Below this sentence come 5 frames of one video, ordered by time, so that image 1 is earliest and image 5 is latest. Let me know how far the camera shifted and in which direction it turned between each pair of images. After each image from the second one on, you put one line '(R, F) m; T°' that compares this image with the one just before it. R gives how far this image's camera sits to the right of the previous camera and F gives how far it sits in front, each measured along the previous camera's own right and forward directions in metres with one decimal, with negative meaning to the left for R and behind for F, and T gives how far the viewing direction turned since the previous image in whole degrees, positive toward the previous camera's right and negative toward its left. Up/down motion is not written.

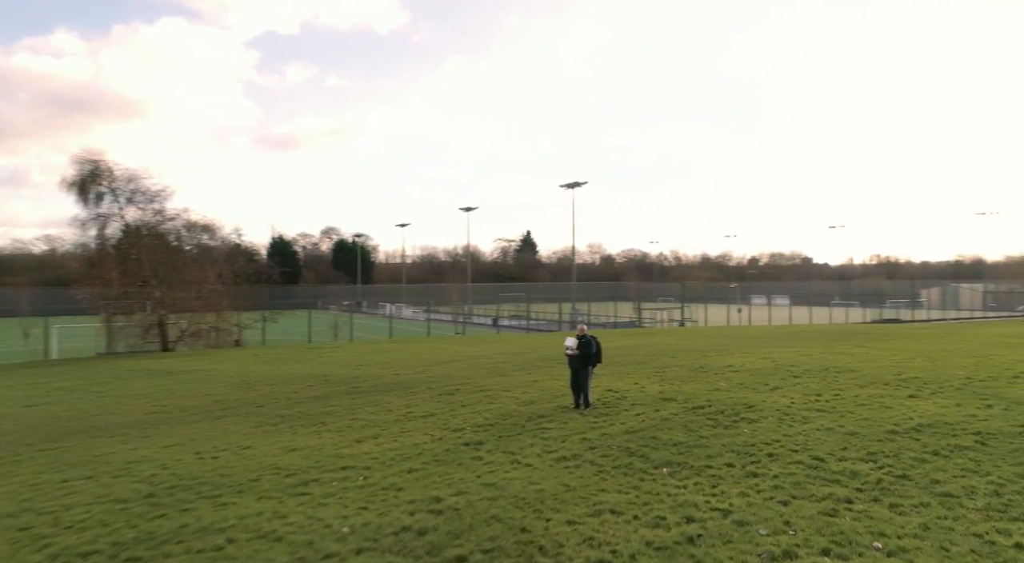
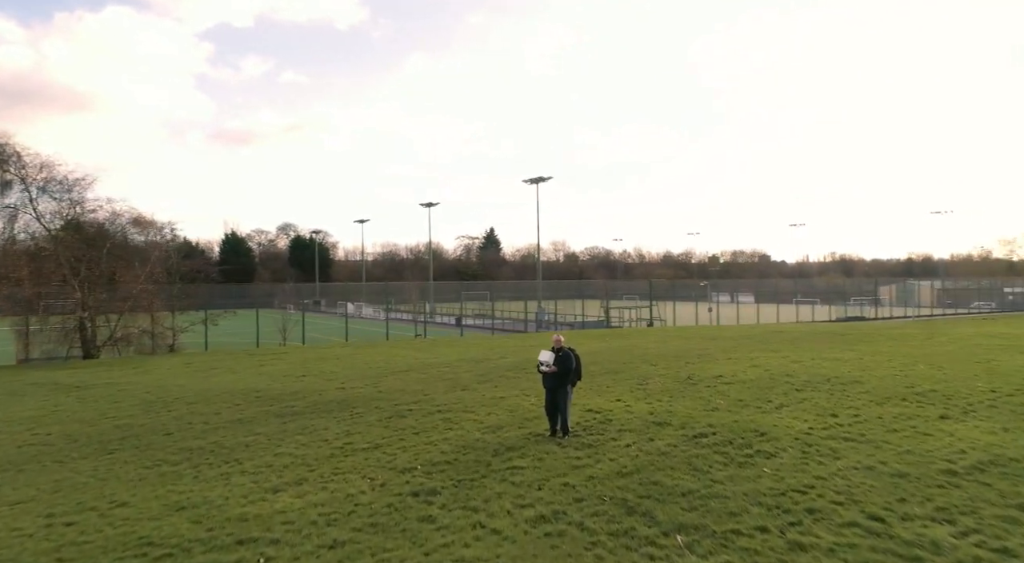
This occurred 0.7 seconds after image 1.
(0.0, +1.9) m; +3°
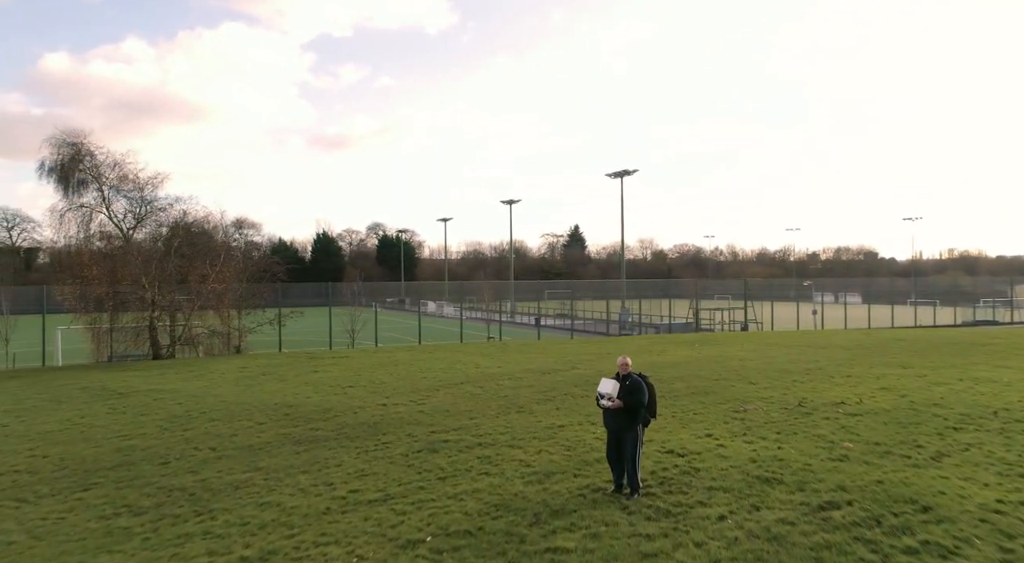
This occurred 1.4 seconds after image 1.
(+0.3, +2.2) m; -7°
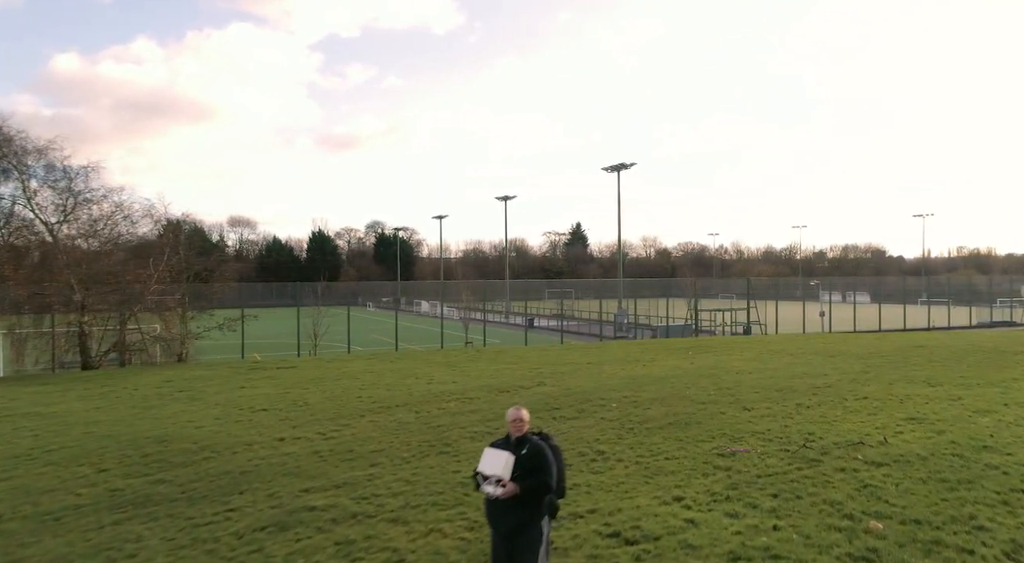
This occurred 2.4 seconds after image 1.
(+1.0, +2.6) m; 0°
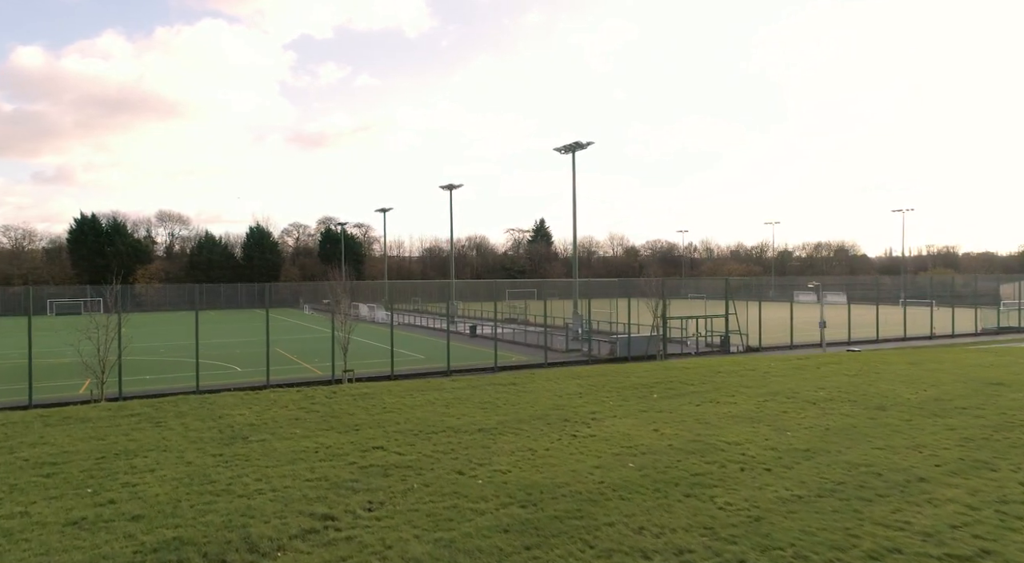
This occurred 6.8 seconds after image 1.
(+2.1, +8.5) m; +2°
